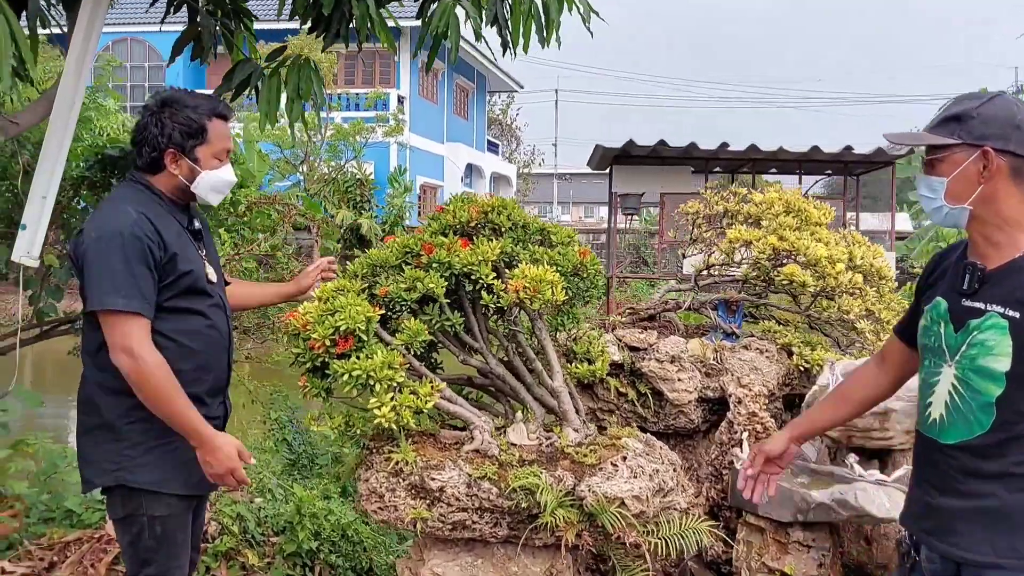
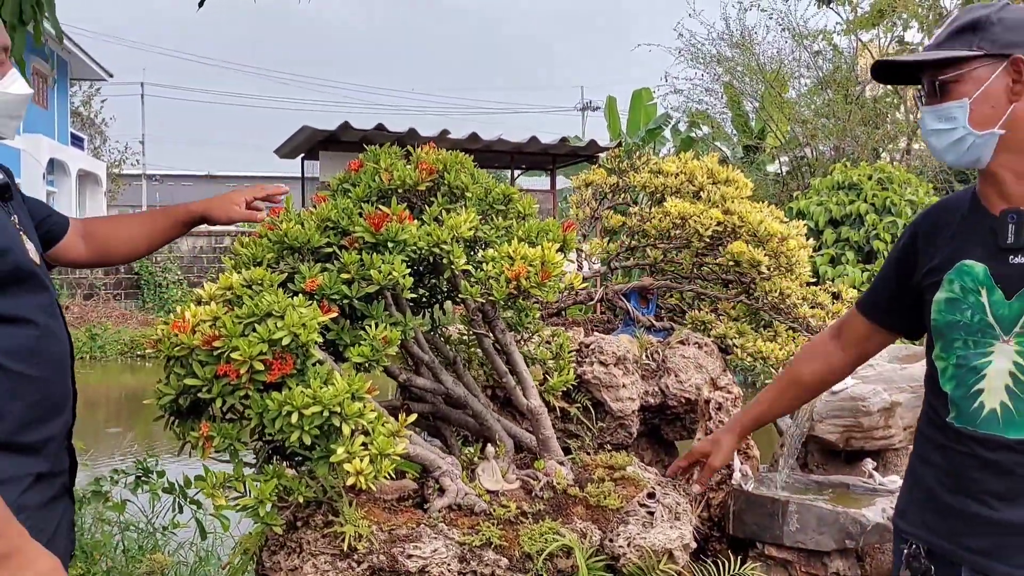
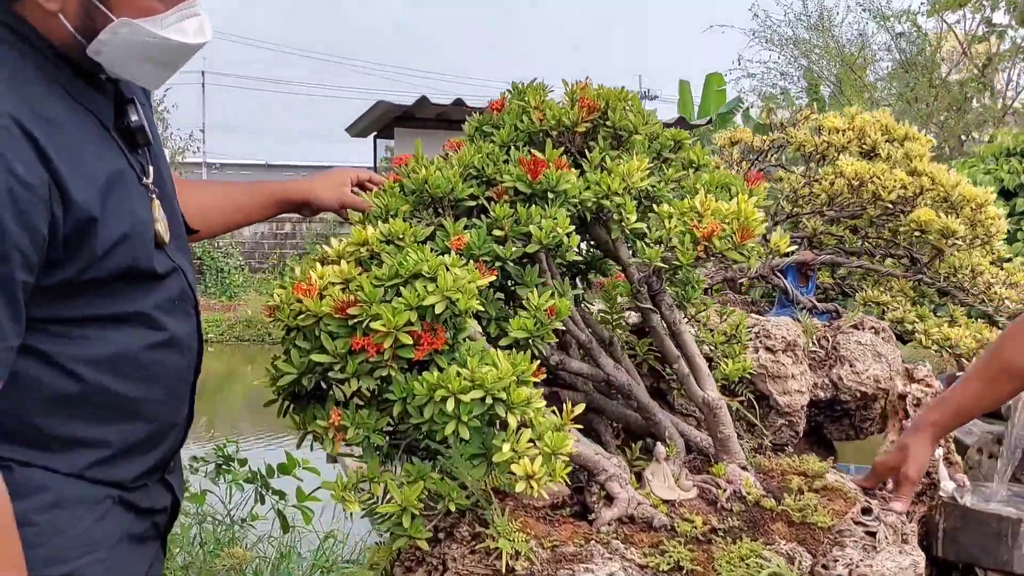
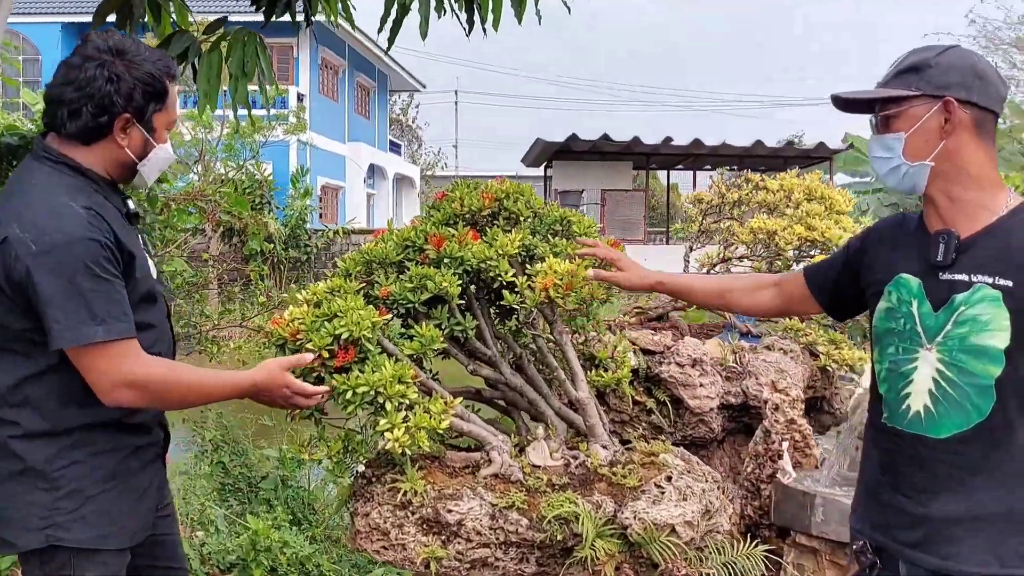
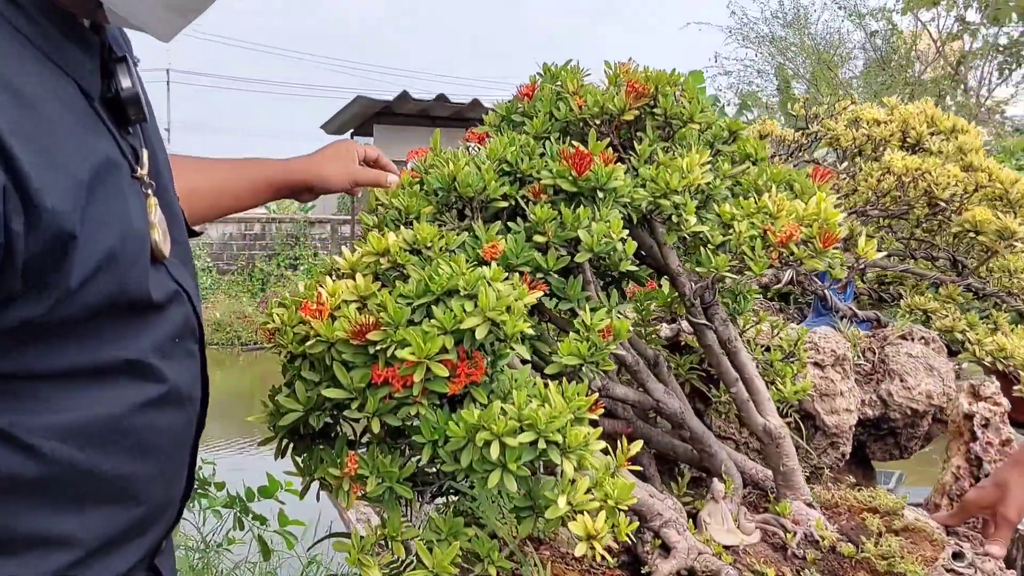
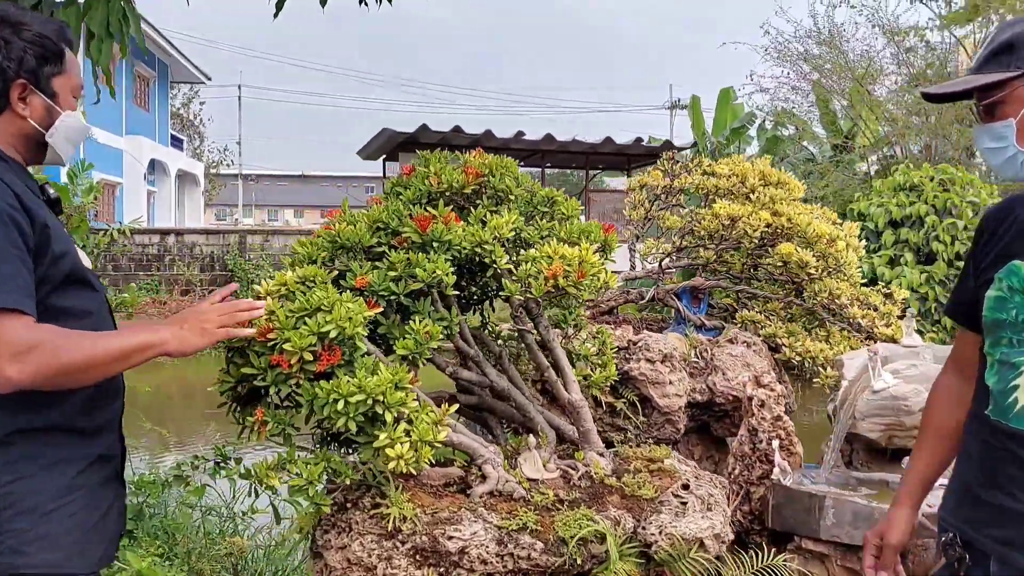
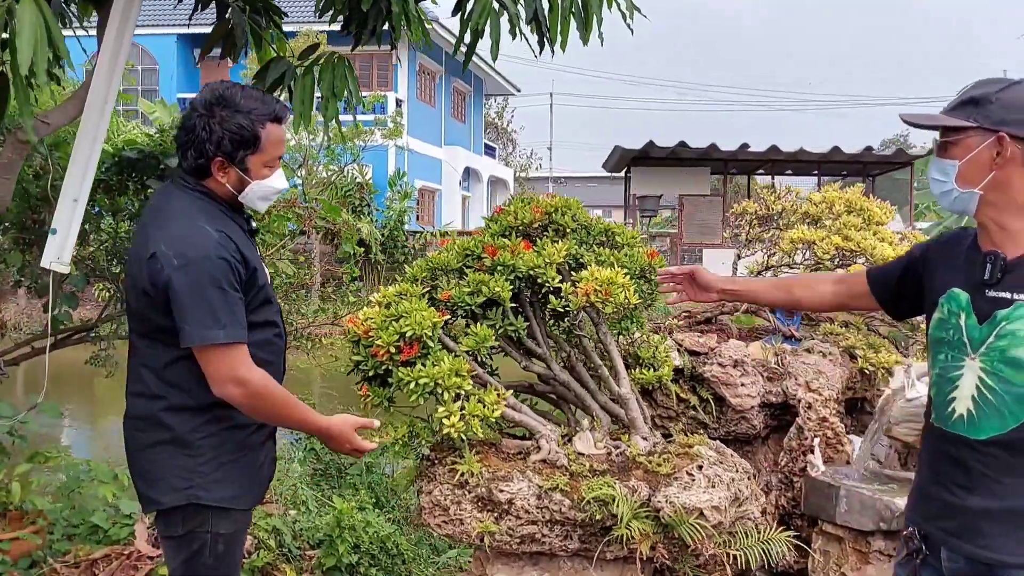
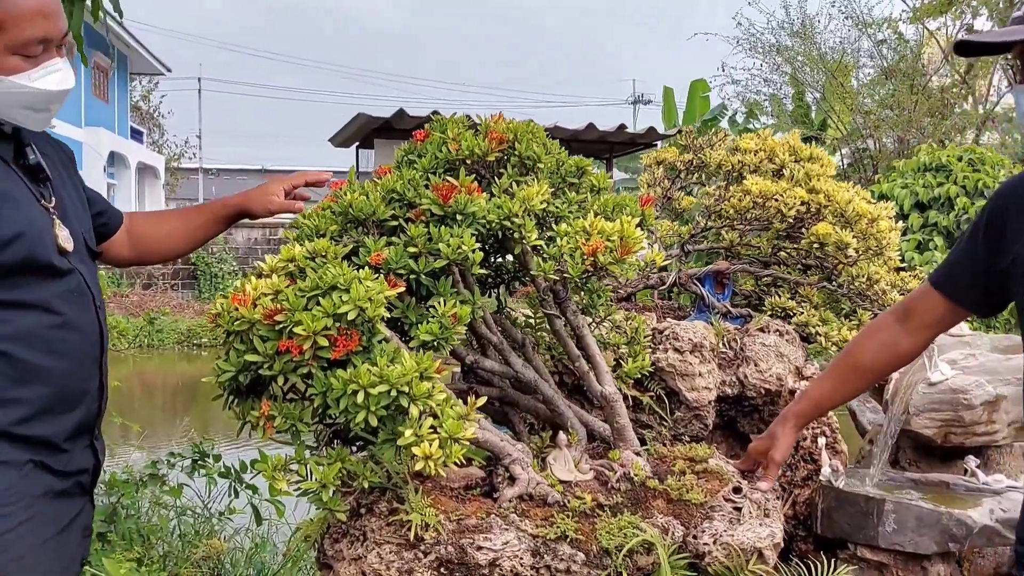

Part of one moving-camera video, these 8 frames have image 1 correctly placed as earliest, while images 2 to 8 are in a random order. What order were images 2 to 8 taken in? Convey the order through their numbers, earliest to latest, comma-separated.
7, 4, 6, 2, 8, 3, 5
